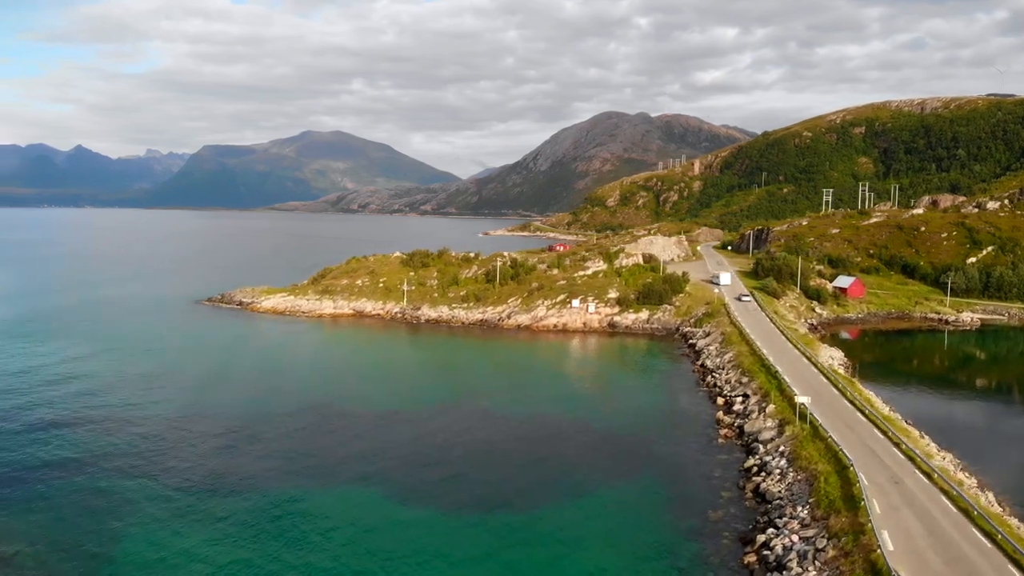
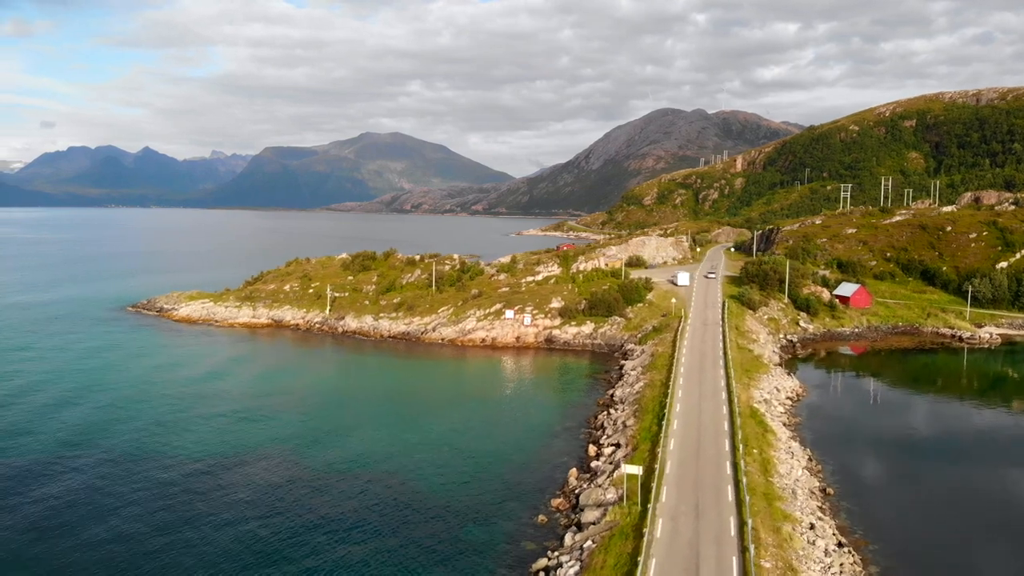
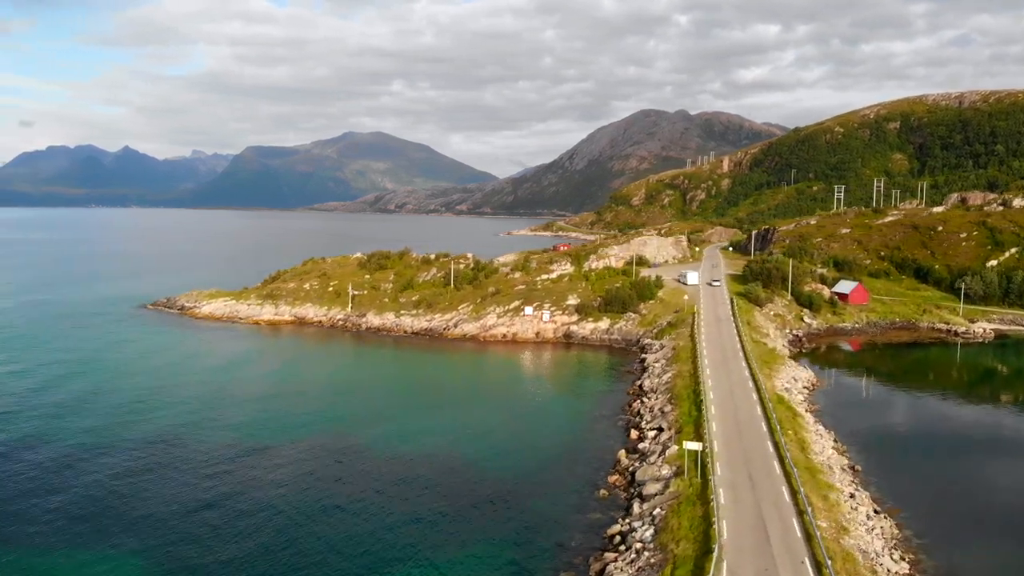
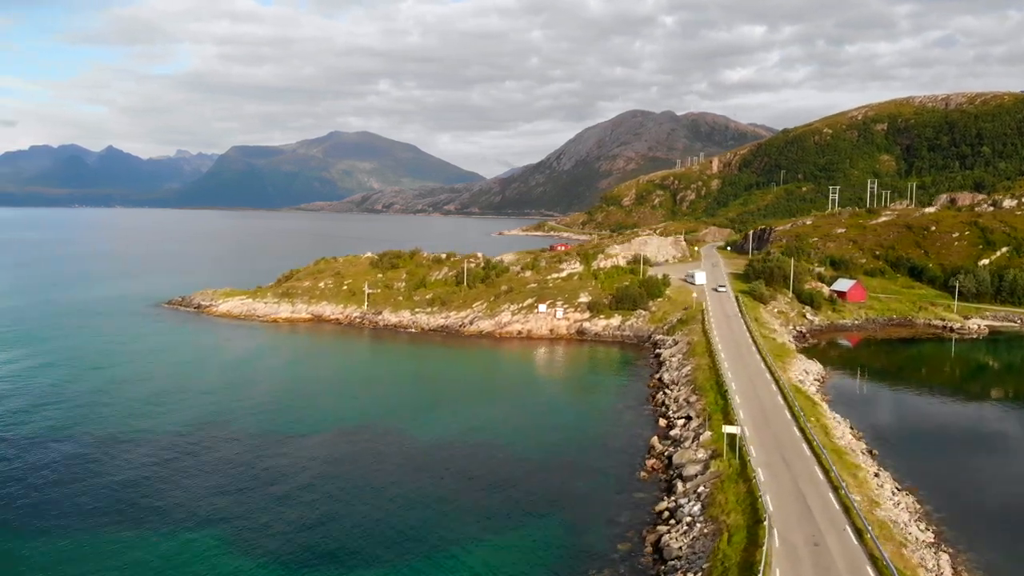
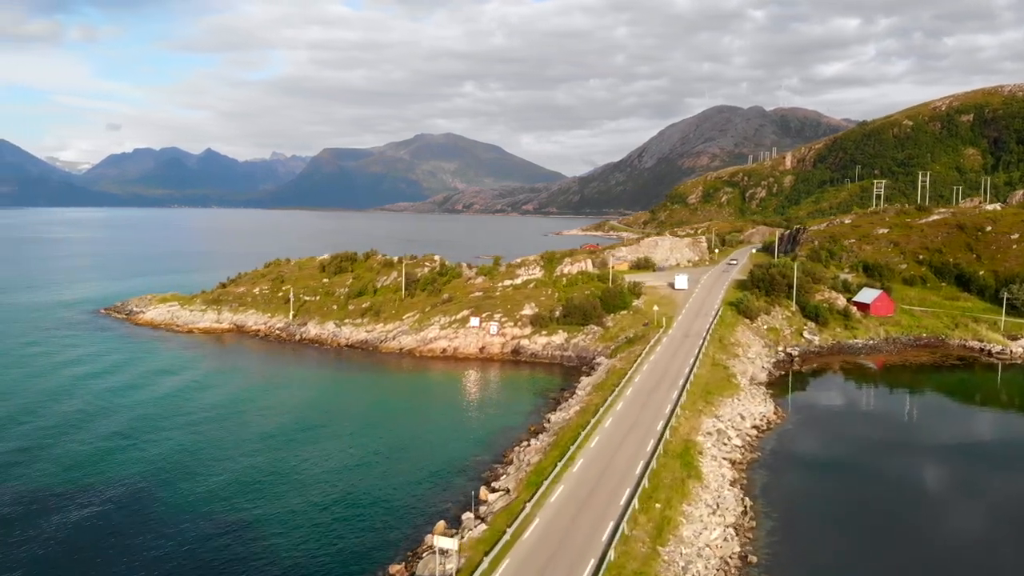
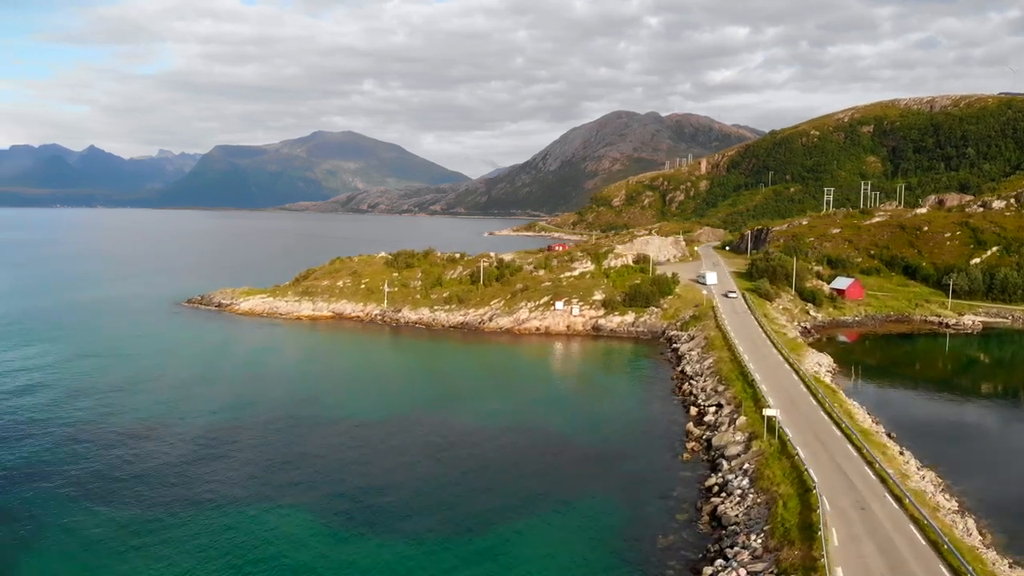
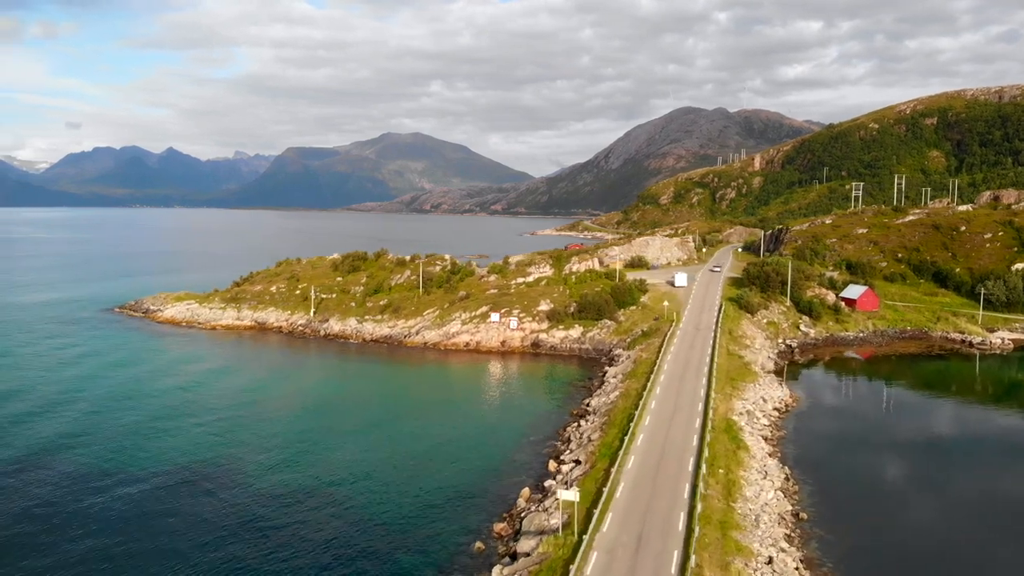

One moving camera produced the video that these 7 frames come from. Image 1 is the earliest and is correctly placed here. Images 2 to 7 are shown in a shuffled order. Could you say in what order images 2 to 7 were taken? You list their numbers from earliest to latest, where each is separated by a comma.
6, 4, 3, 2, 7, 5
